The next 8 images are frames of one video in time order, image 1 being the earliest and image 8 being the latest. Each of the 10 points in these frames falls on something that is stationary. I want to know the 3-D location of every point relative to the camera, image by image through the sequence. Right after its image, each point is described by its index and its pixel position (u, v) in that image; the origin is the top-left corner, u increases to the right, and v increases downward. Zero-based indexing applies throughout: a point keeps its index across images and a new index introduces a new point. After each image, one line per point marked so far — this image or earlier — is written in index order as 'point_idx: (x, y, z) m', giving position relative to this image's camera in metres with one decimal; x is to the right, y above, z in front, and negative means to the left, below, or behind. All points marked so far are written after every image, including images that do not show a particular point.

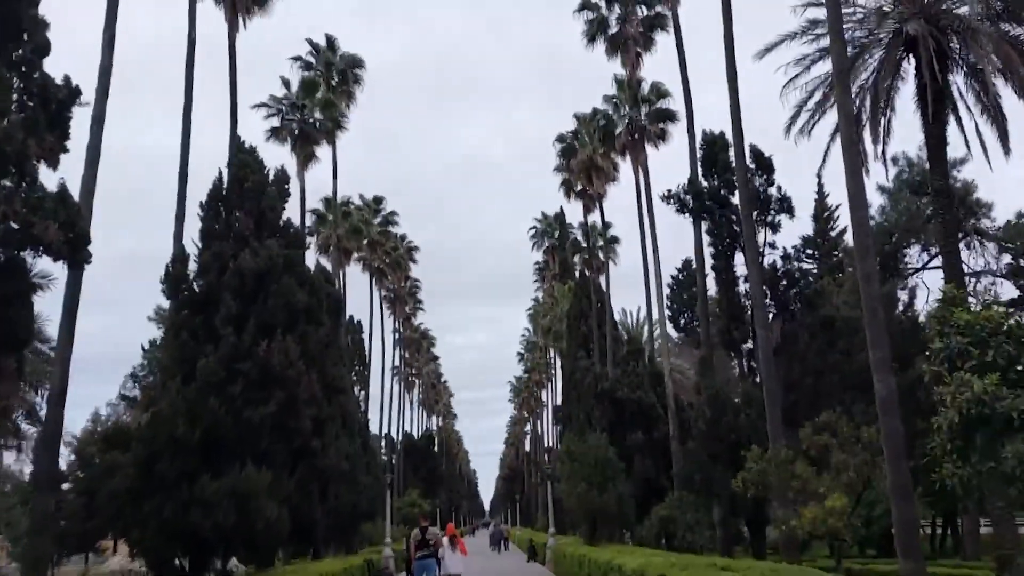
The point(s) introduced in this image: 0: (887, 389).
0: (+7.7, -2.1, +16.2) m
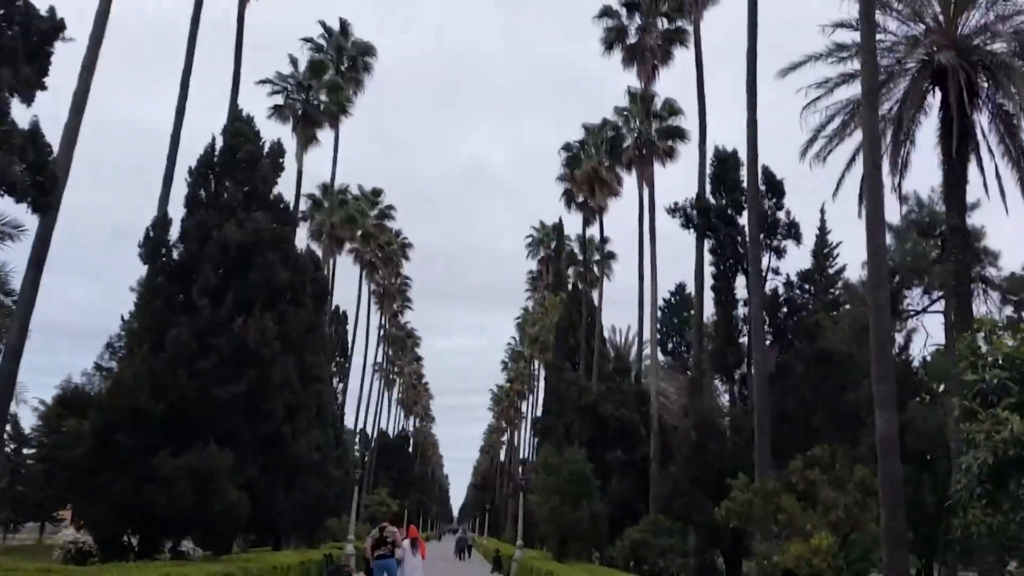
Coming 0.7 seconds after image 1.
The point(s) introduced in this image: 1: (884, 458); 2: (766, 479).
0: (+7.3, -2.7, +15.3) m
1: (+7.1, -3.2, +15.2) m
2: (+6.1, -4.5, +18.8) m
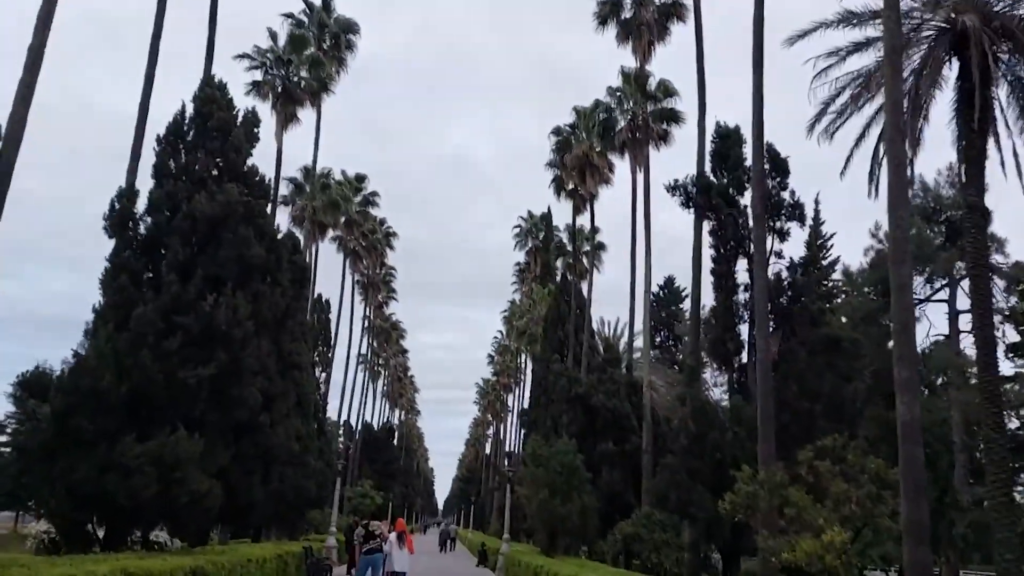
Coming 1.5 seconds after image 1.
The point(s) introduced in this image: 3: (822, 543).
0: (+7.1, -2.3, +14.1) m
1: (+7.0, -2.8, +14.0) m
2: (+5.8, -4.1, +17.6) m
3: (+6.0, -4.9, +15.3) m
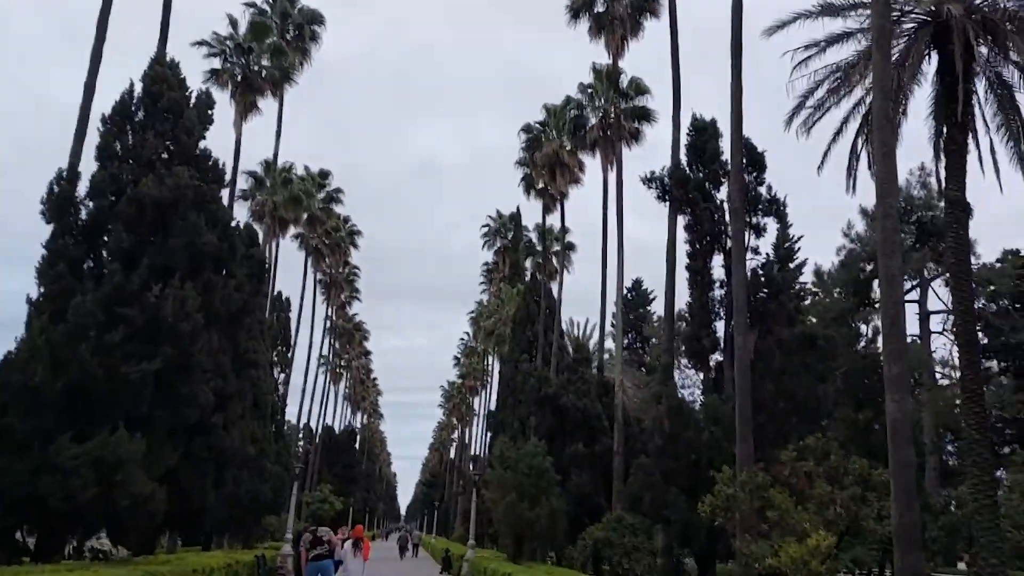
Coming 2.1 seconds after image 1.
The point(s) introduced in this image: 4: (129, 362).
0: (+6.6, -2.1, +13.4) m
1: (+6.5, -2.6, +13.2) m
2: (+5.2, -3.9, +16.8) m
3: (+5.5, -4.8, +14.5) m
4: (-9.0, -1.7, +18.7) m
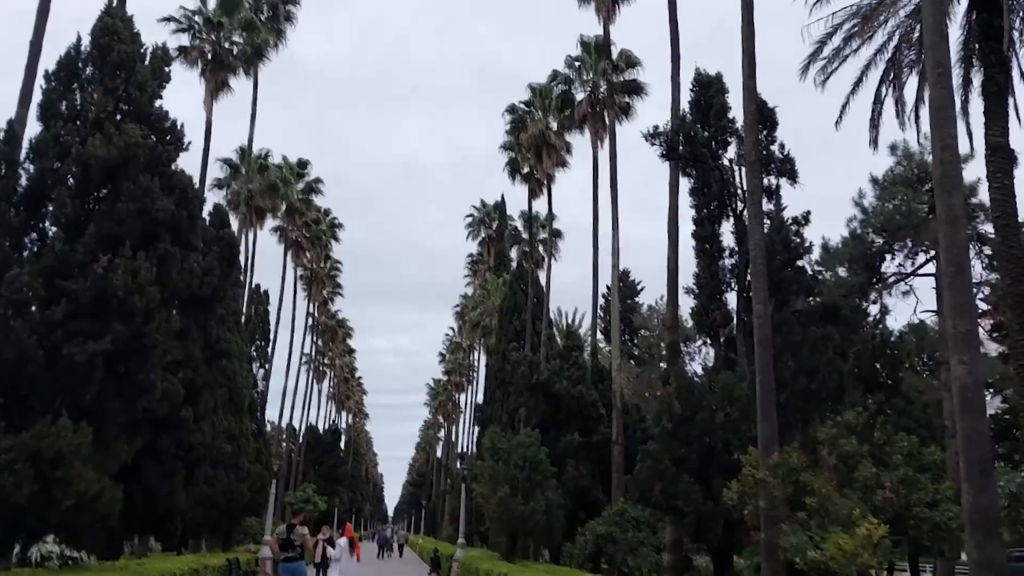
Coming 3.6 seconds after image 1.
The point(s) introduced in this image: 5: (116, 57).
0: (+6.6, -1.3, +11.4) m
1: (+6.5, -1.8, +11.3) m
2: (+5.1, -3.1, +14.8) m
3: (+5.5, -3.9, +12.5) m
4: (-9.1, -1.1, +16.5) m
5: (-9.5, +5.5, +18.9) m
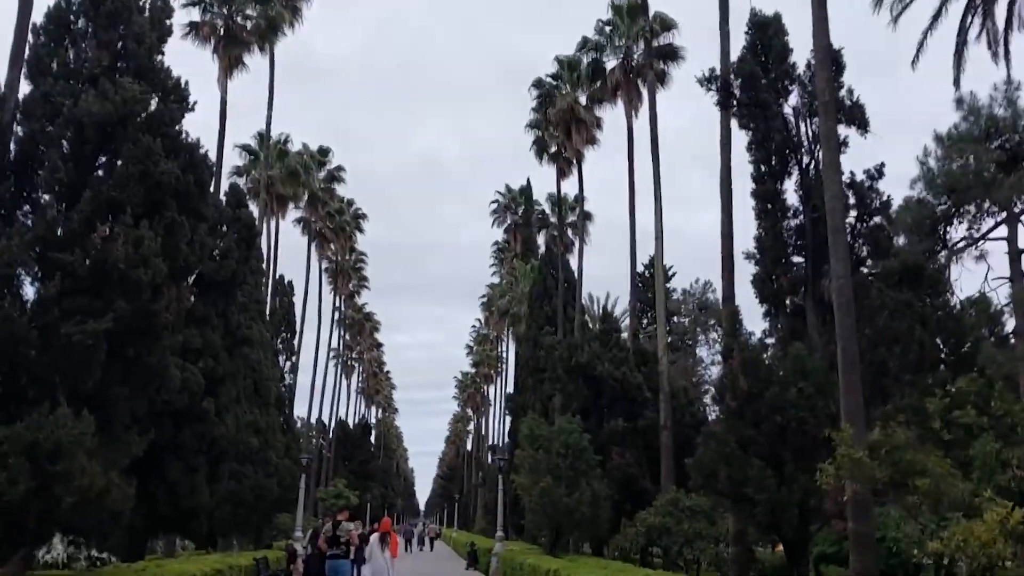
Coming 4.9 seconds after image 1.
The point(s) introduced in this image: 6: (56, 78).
0: (+7.4, -0.4, +9.3) m
1: (+7.2, -1.0, +9.1) m
2: (+6.0, -2.2, +12.7) m
3: (+6.3, -3.1, +10.4) m
4: (-8.2, -0.6, +14.8) m
5: (-8.7, +6.1, +17.2) m
6: (-9.6, +4.4, +16.6) m
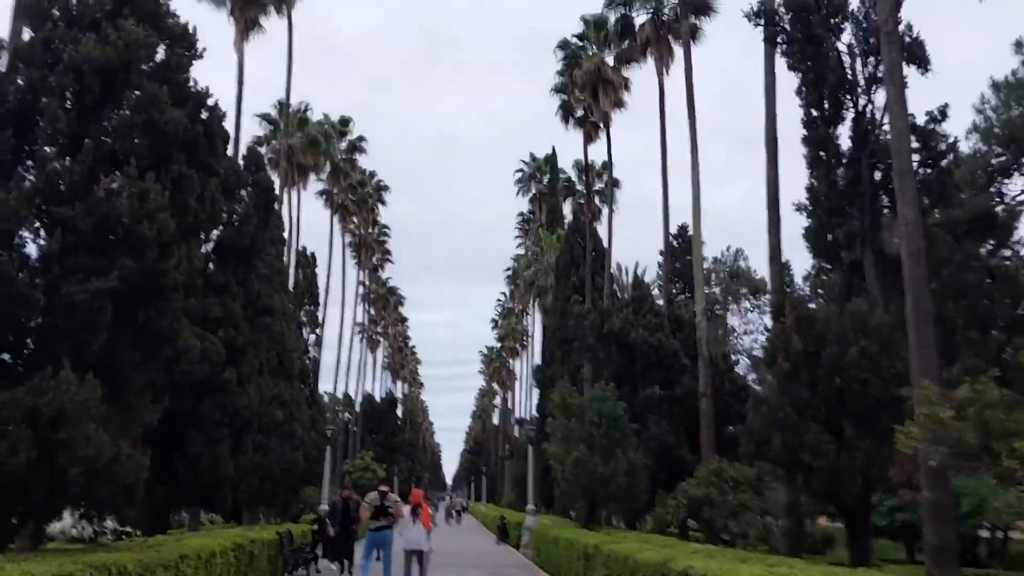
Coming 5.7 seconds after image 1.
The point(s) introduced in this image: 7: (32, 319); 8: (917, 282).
0: (+7.8, +0.4, +7.8) m
1: (+7.7, -0.2, +7.7) m
2: (+6.6, -1.4, +11.3) m
3: (+6.8, -2.3, +9.0) m
4: (-7.6, +0.1, +13.8) m
5: (-8.1, +6.9, +16.0) m
6: (-9.0, +5.2, +15.5) m
7: (-8.2, -0.5, +13.5) m
8: (+7.2, +0.2, +13.8) m
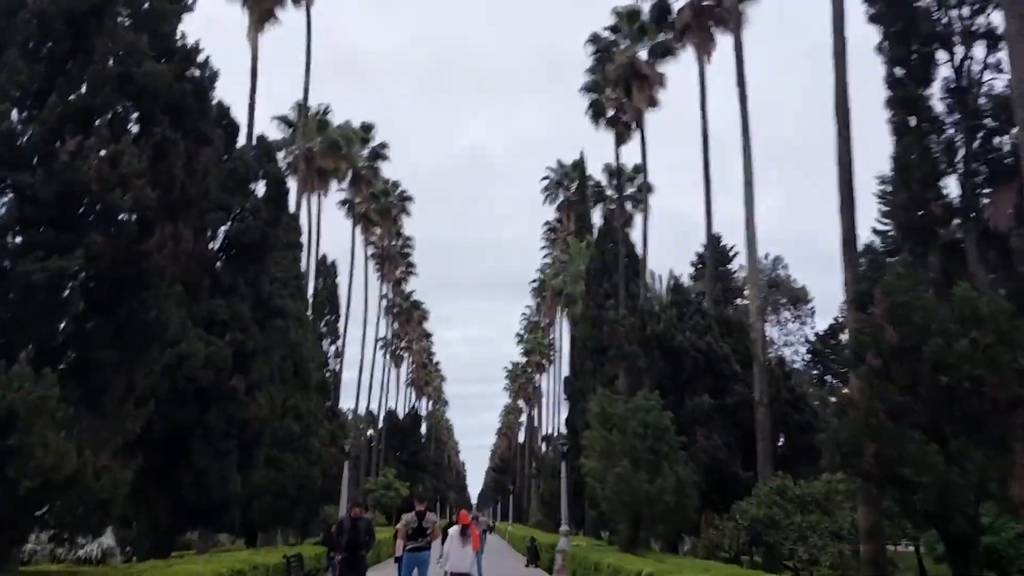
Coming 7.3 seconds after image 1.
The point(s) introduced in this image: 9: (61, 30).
0: (+8.2, +0.9, +5.2) m
1: (+8.1, +0.3, +5.0) m
2: (+7.1, -1.0, +8.7) m
3: (+7.3, -1.9, +6.4) m
4: (-7.0, +0.4, +11.6) m
5: (-7.4, +7.1, +14.0) m
6: (-8.3, +5.5, +13.5) m
7: (-7.6, -0.2, +11.4) m
8: (+7.8, +0.5, +11.2) m
9: (-7.2, +4.0, +12.8) m
